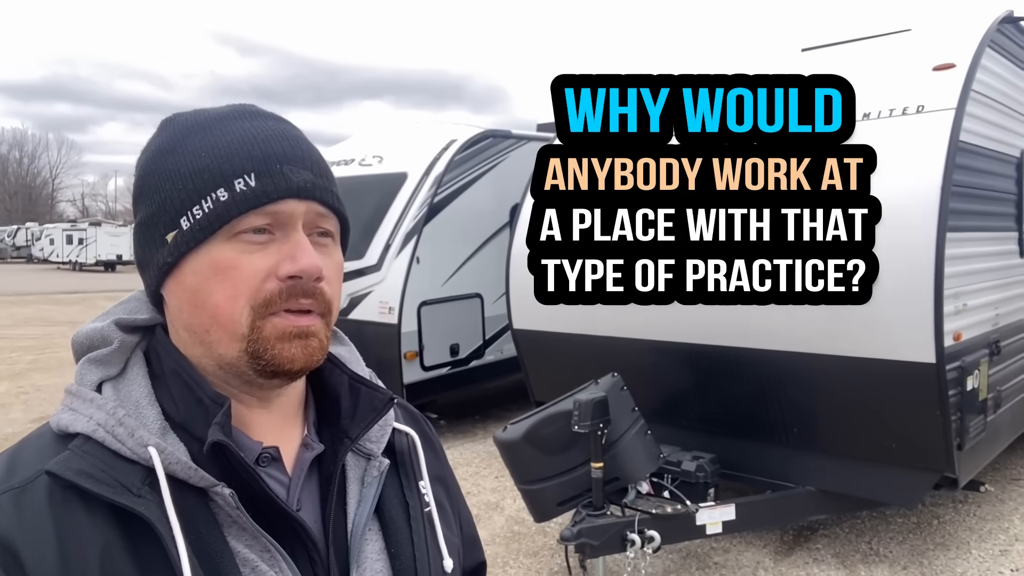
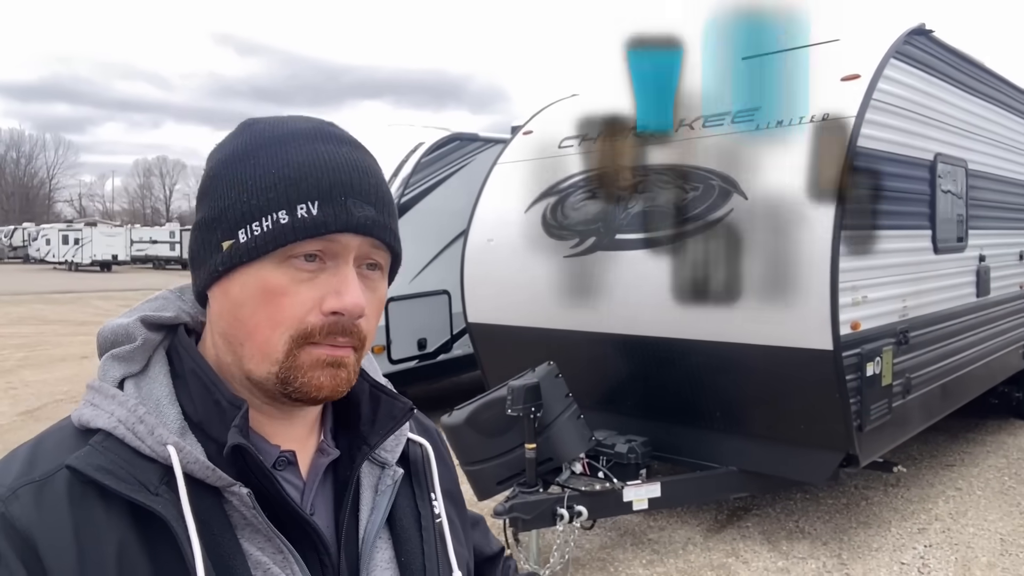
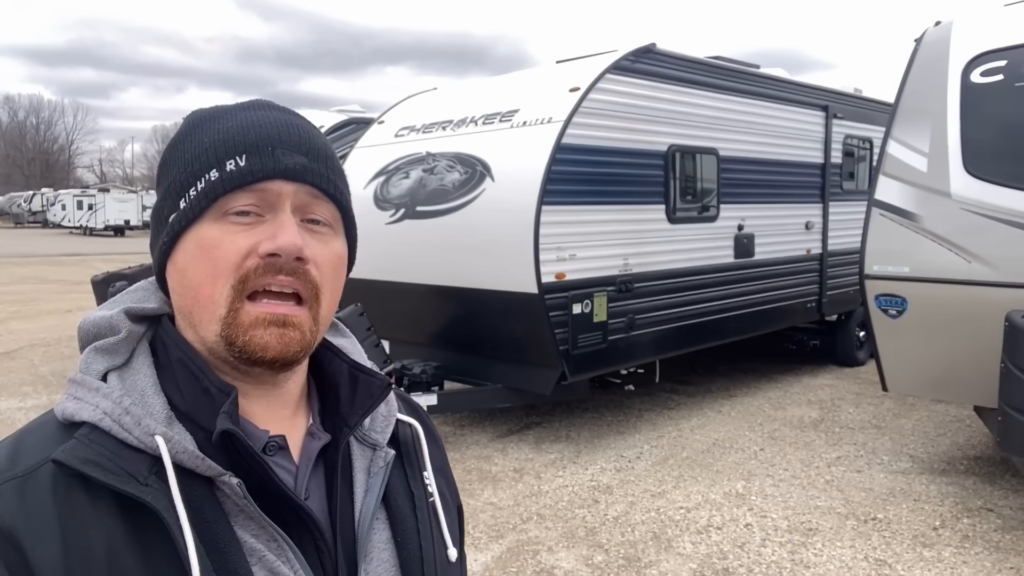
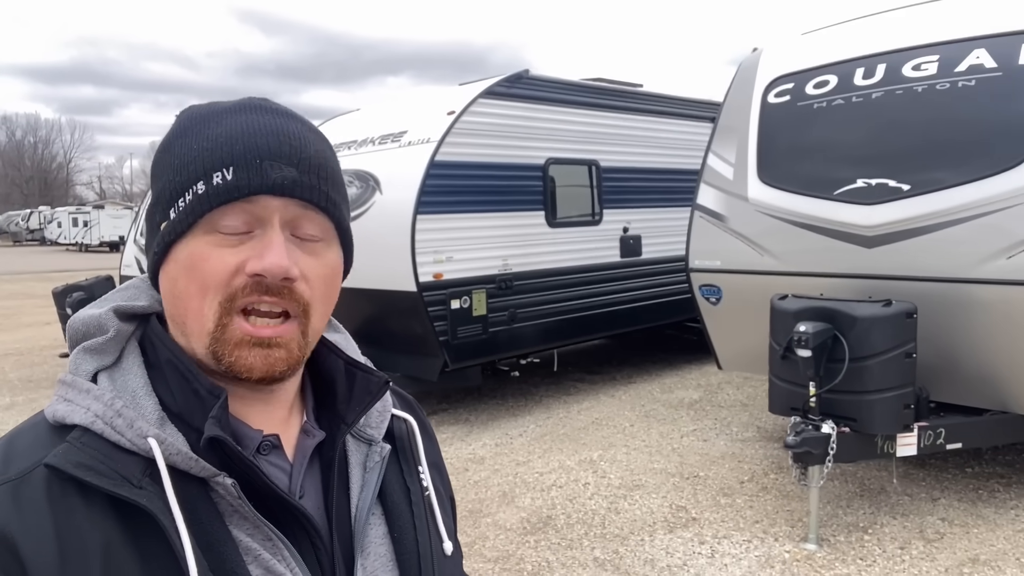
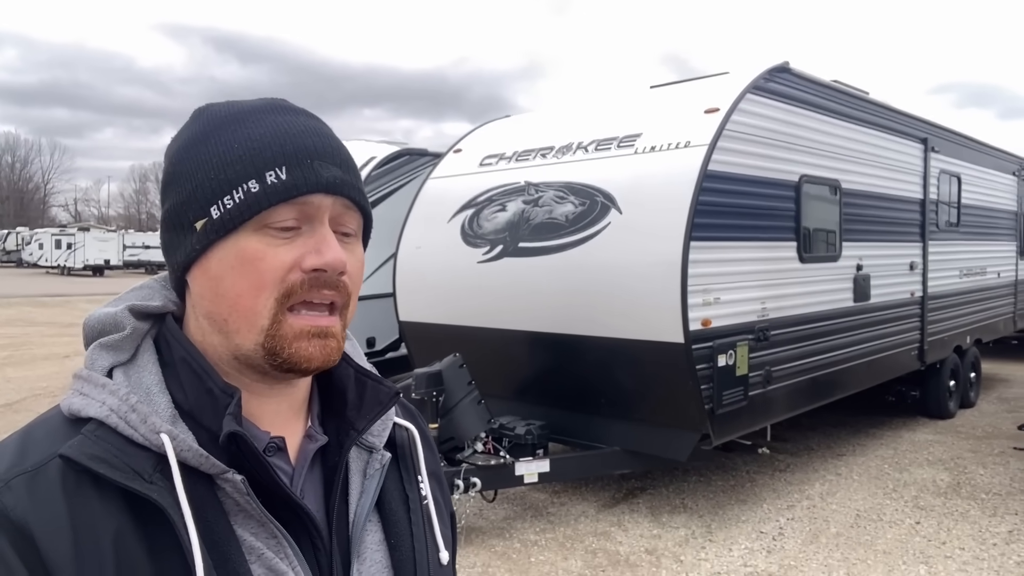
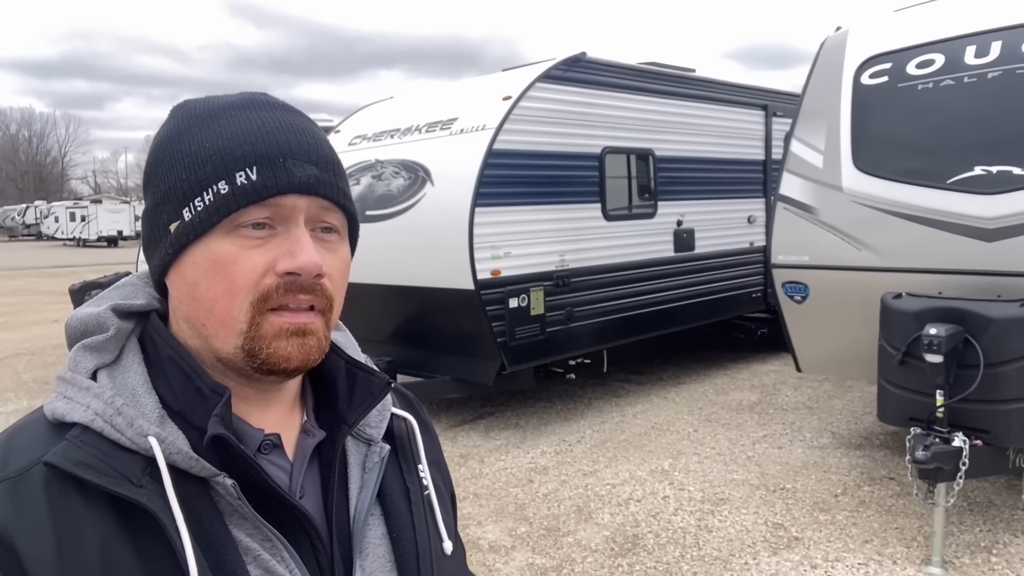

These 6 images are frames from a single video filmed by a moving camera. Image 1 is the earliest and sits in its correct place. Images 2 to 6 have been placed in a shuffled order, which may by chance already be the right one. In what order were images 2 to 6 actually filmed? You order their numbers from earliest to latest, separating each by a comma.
2, 5, 3, 6, 4
